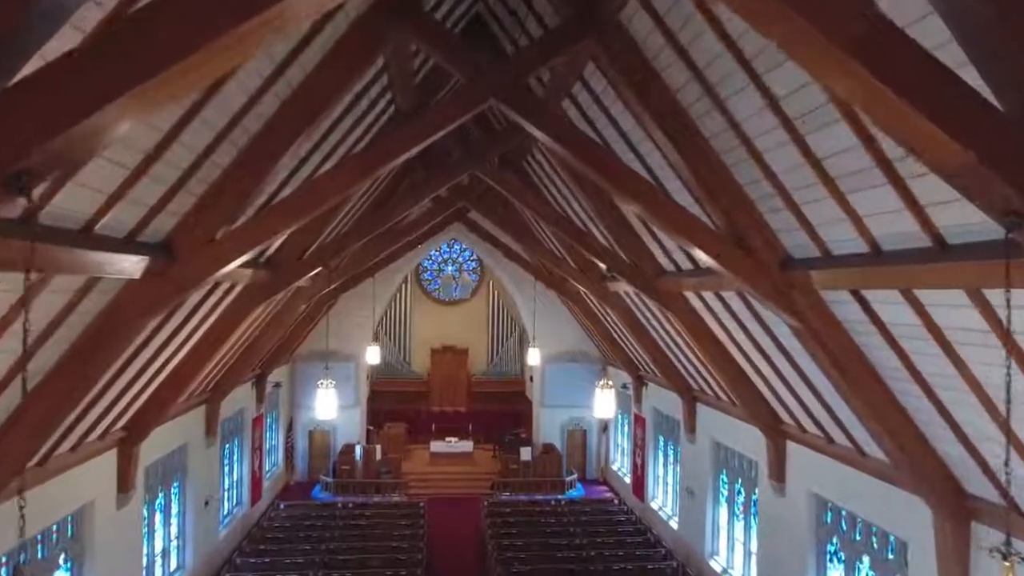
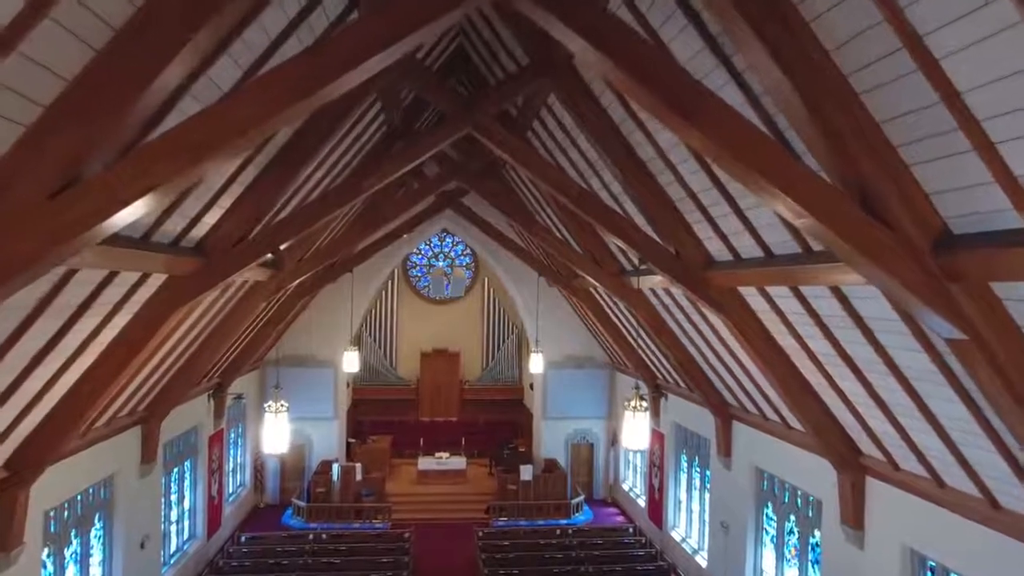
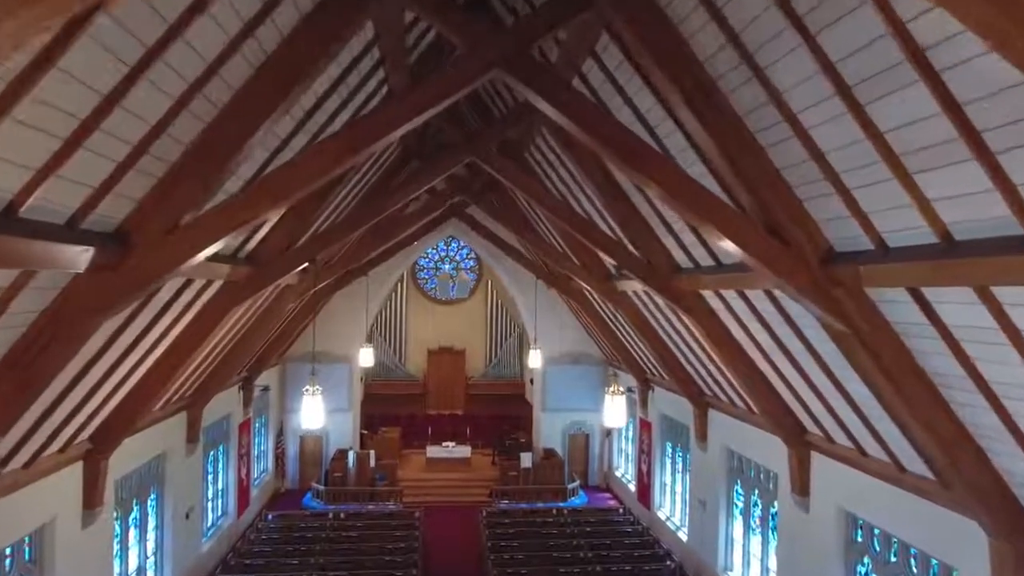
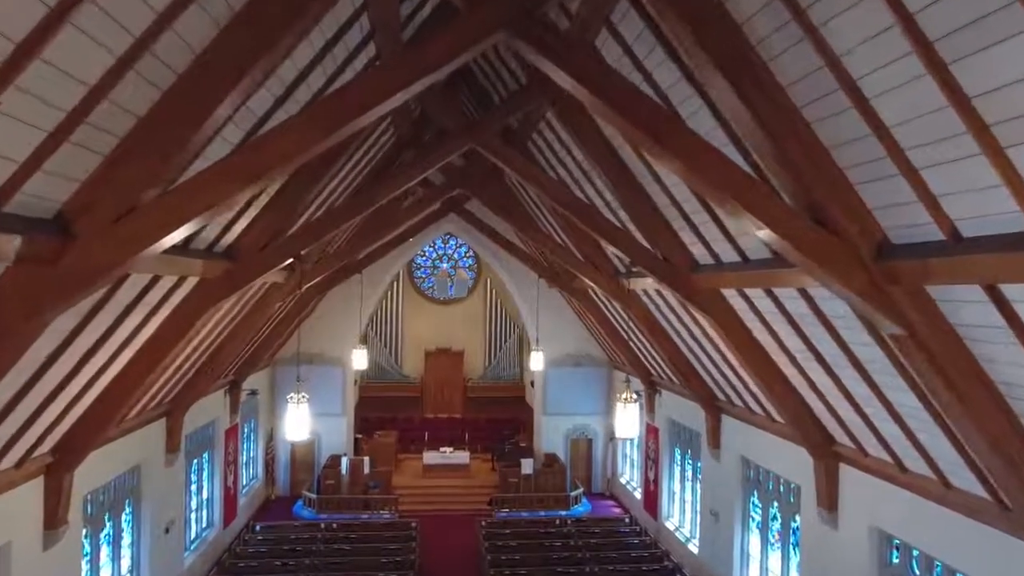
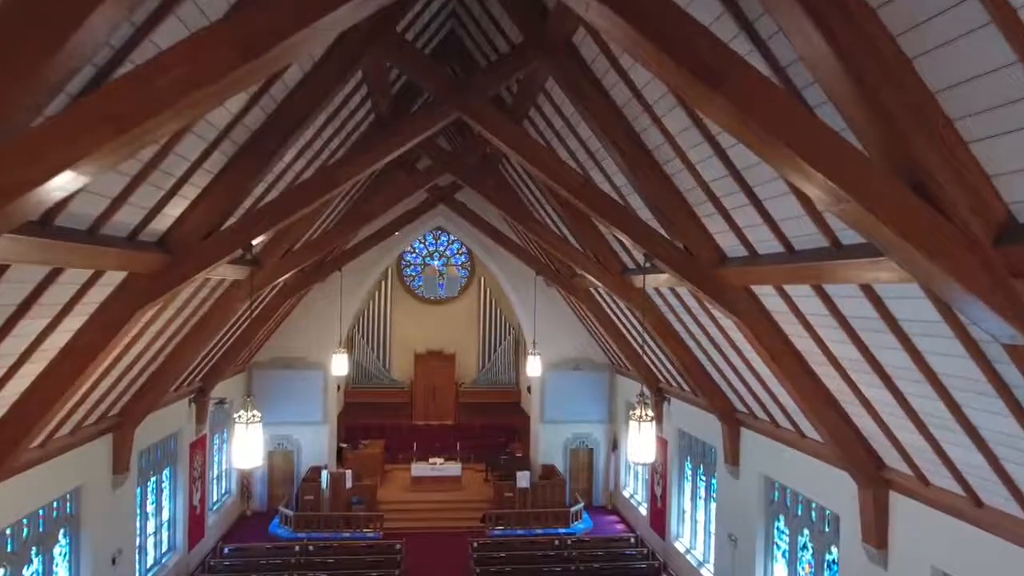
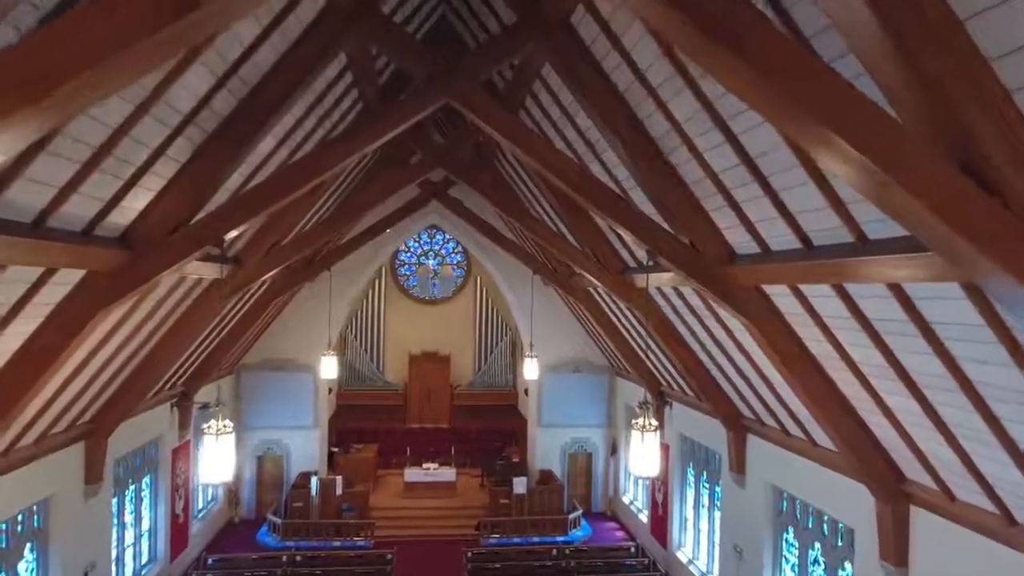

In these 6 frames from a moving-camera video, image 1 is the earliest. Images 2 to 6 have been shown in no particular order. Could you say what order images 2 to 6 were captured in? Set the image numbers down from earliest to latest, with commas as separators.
3, 4, 2, 5, 6
